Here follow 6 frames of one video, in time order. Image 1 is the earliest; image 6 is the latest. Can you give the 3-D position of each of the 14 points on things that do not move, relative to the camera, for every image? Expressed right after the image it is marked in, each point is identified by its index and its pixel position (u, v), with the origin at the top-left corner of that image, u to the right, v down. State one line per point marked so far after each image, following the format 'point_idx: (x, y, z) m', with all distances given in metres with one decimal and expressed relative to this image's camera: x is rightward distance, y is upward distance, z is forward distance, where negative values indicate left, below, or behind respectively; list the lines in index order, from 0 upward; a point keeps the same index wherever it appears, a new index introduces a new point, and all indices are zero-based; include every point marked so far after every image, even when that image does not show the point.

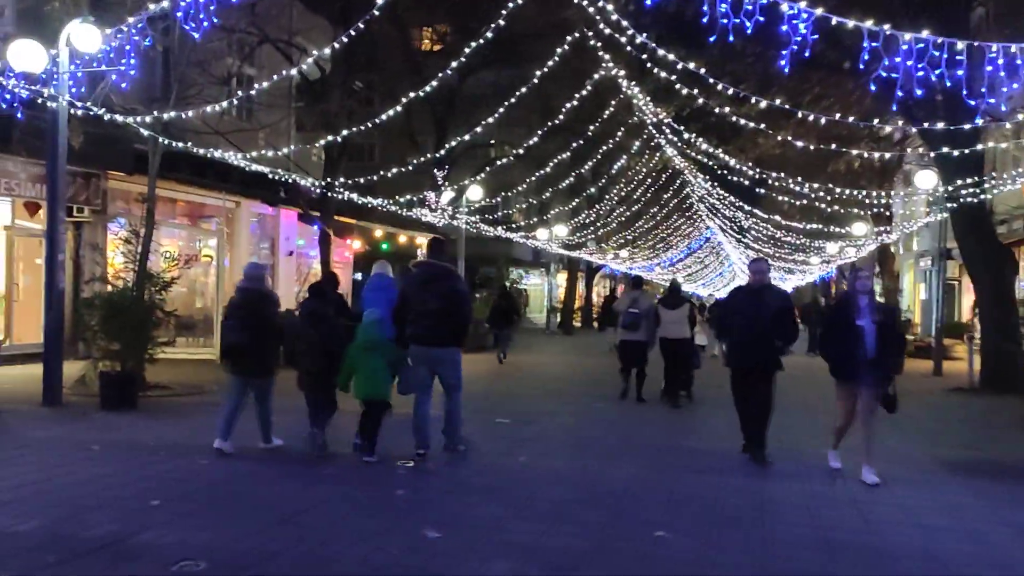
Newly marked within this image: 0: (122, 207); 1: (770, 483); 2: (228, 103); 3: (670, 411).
0: (-8.5, +1.8, +18.8) m
1: (+2.4, -1.9, +8.0) m
2: (-5.2, +3.4, +15.6) m
3: (+2.6, -2.1, +14.4) m
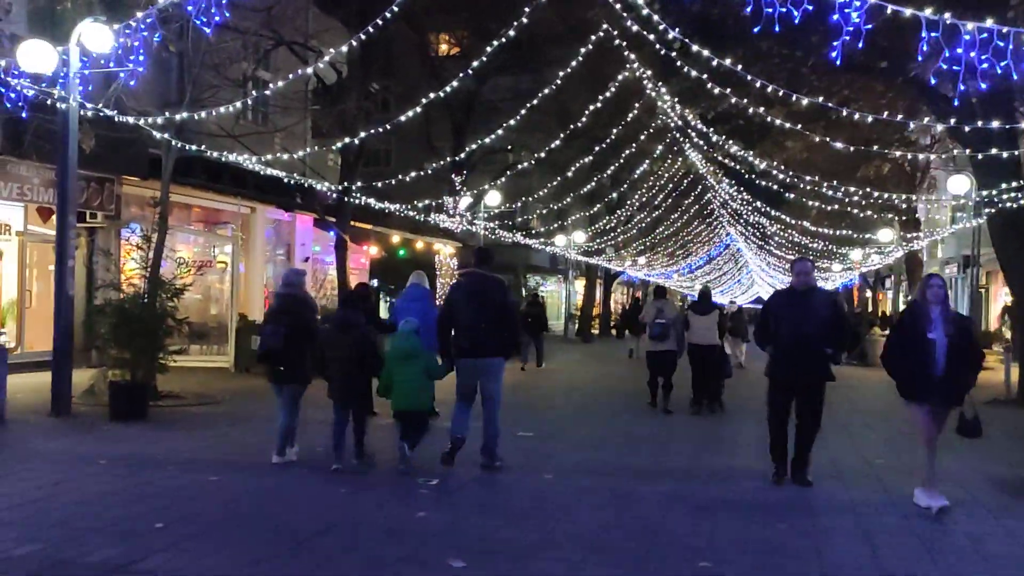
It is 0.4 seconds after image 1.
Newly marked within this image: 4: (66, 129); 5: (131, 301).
0: (-8.1, +1.6, +18.5) m
1: (+2.6, -1.9, +7.5) m
2: (-4.8, +3.3, +15.3) m
3: (+2.9, -2.2, +13.8) m
4: (-6.3, +2.3, +12.2) m
5: (-5.6, -0.2, +12.7) m
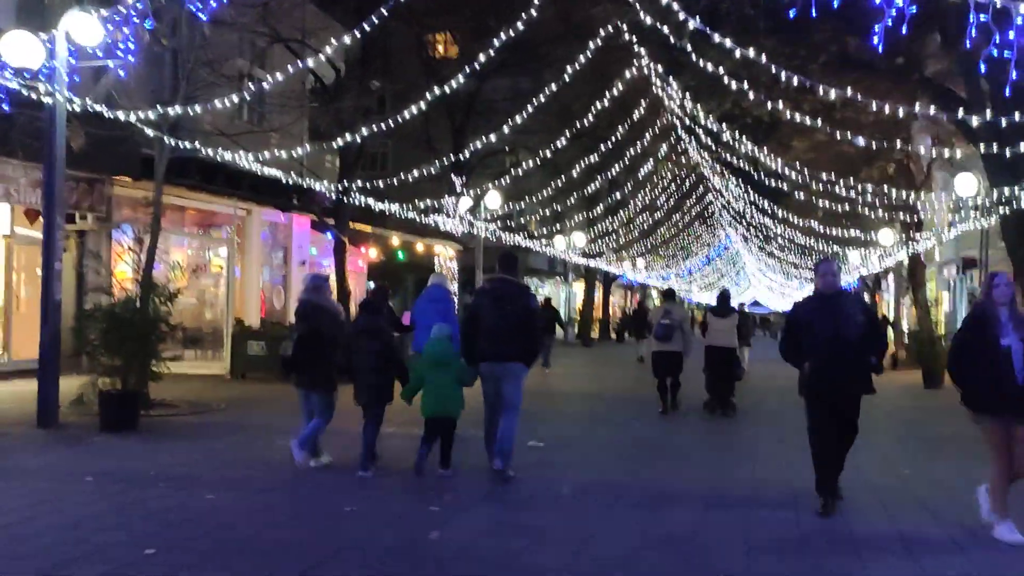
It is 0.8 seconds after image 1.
0: (-8.0, +1.5, +18.0) m
1: (+2.8, -2.0, +7.0) m
2: (-4.7, +3.2, +14.8) m
3: (+3.0, -2.3, +13.3) m
4: (-6.2, +2.2, +11.7) m
5: (-5.5, -0.2, +12.2) m
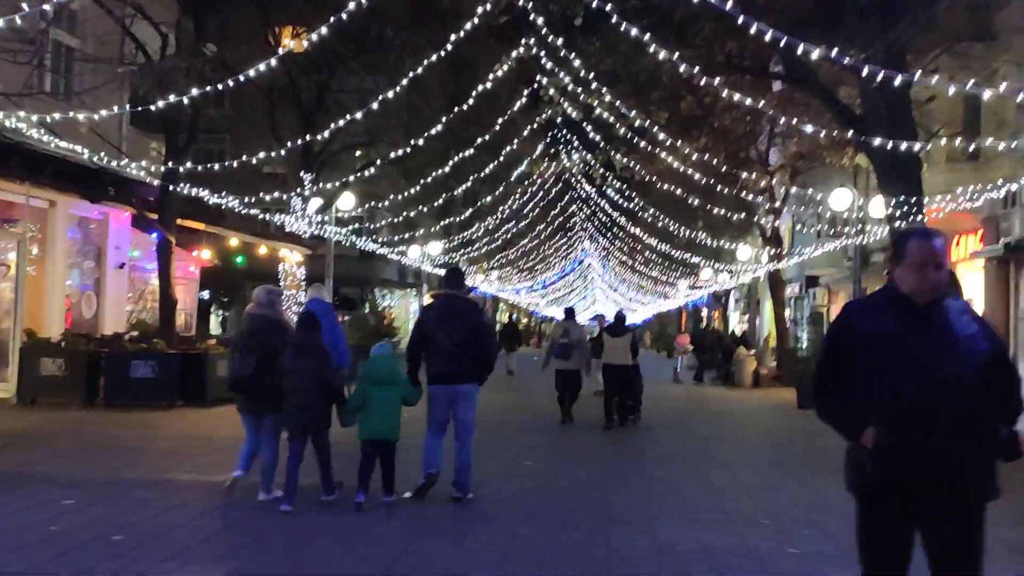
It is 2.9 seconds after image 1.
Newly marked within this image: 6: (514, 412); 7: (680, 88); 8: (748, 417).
0: (-10.3, +1.5, +14.1) m
1: (+2.2, -2.0, +5.1) m
2: (-6.5, +3.1, +11.5) m
3: (+1.3, -2.4, +11.4) m
4: (-7.4, +2.2, +8.2) m
5: (-6.9, -0.3, +8.8) m
6: (+0.1, -2.6, +18.1) m
7: (+3.7, +4.5, +19.4) m
8: (+5.1, -2.8, +18.8) m
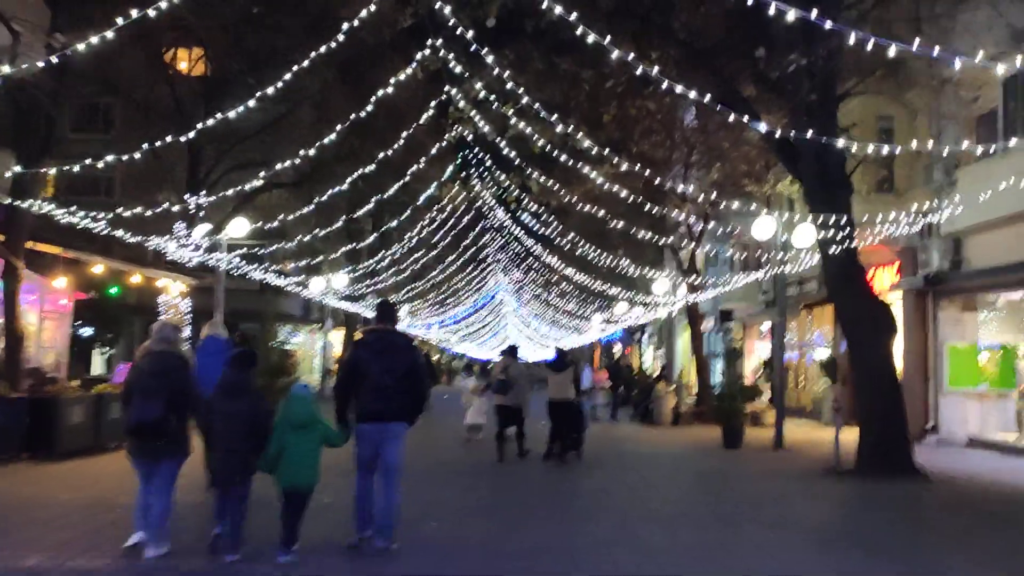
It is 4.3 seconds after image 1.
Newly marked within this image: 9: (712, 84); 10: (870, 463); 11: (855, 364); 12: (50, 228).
0: (-11.7, +1.1, +11.4) m
1: (+1.7, -2.1, +3.6) m
2: (-7.6, +2.8, +9.3) m
3: (+0.2, -2.8, +9.7) m
4: (-8.2, +2.0, +5.8) m
5: (-7.7, -0.5, +6.3) m
6: (-1.7, -3.2, +16.2) m
7: (+1.8, +3.8, +18.2) m
8: (+3.2, -3.4, +17.4) m
9: (+3.6, +3.7, +15.6) m
10: (+6.1, -3.0, +14.6) m
11: (+6.0, -1.3, +15.0) m
12: (-10.1, +1.1, +19.3) m
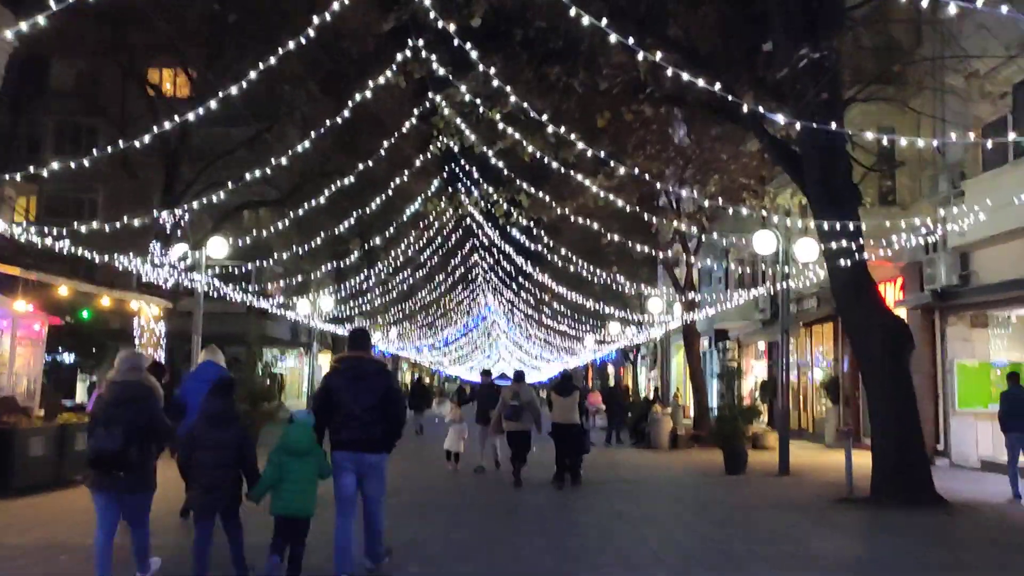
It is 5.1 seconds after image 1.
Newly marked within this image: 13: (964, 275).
0: (-11.8, +0.7, +10.4) m
1: (+1.7, -2.1, +2.6) m
2: (-7.7, +2.6, +8.3) m
3: (+0.1, -2.9, +8.7) m
4: (-8.3, +1.9, +4.9) m
5: (-7.7, -0.6, +5.4) m
6: (-1.8, -3.6, +15.2) m
7: (+1.6, +3.5, +17.4) m
8: (+3.1, -3.8, +16.4) m
9: (+3.4, +3.4, +14.9) m
10: (+5.9, -3.2, +13.7) m
11: (+5.8, -1.6, +14.1) m
12: (-10.3, +0.6, +18.3) m
13: (+10.2, +0.3, +19.5) m
